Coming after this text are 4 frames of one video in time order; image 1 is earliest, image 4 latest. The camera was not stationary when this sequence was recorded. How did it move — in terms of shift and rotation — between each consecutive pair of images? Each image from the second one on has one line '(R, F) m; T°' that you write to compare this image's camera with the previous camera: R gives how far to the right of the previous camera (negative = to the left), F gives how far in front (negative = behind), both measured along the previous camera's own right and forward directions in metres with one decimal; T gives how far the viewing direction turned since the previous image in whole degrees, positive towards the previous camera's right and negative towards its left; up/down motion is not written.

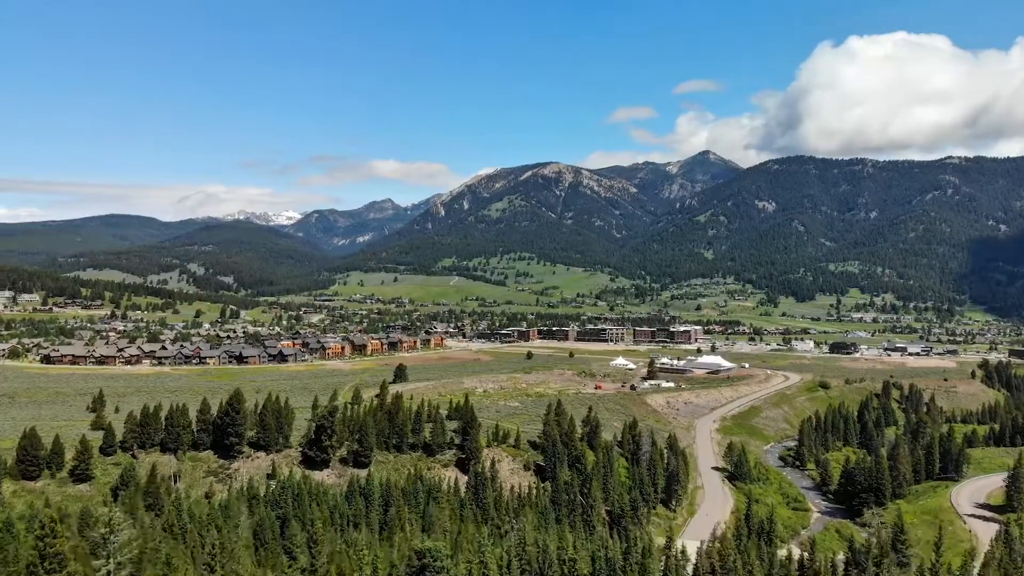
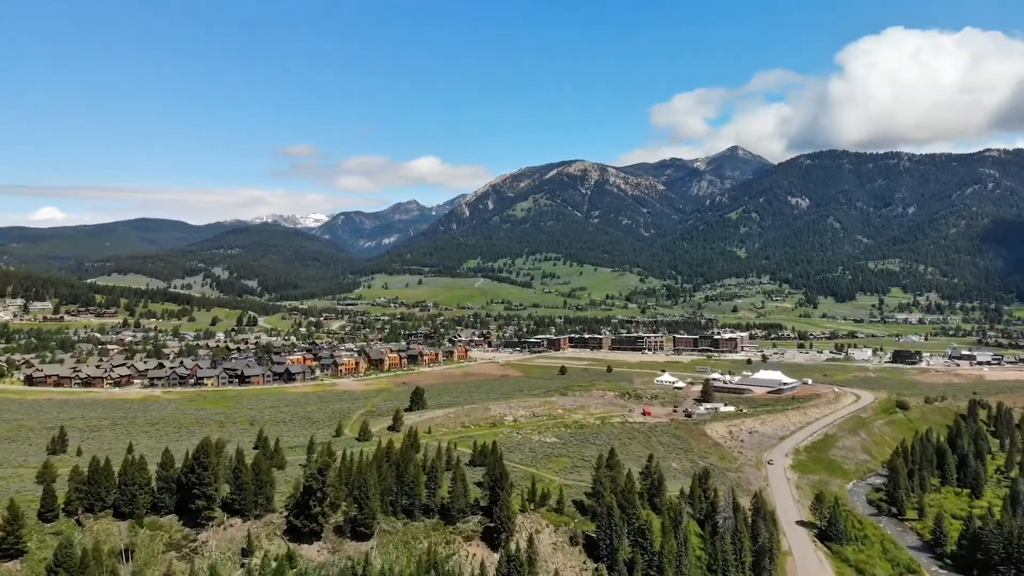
(-1.0, +14.0) m; -2°
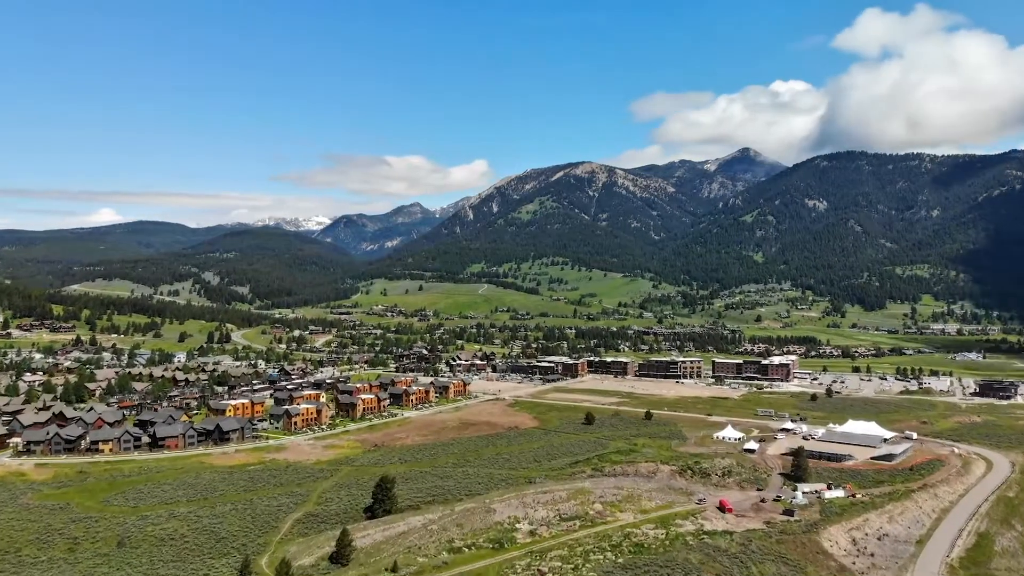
(-0.9, +28.8) m; 0°
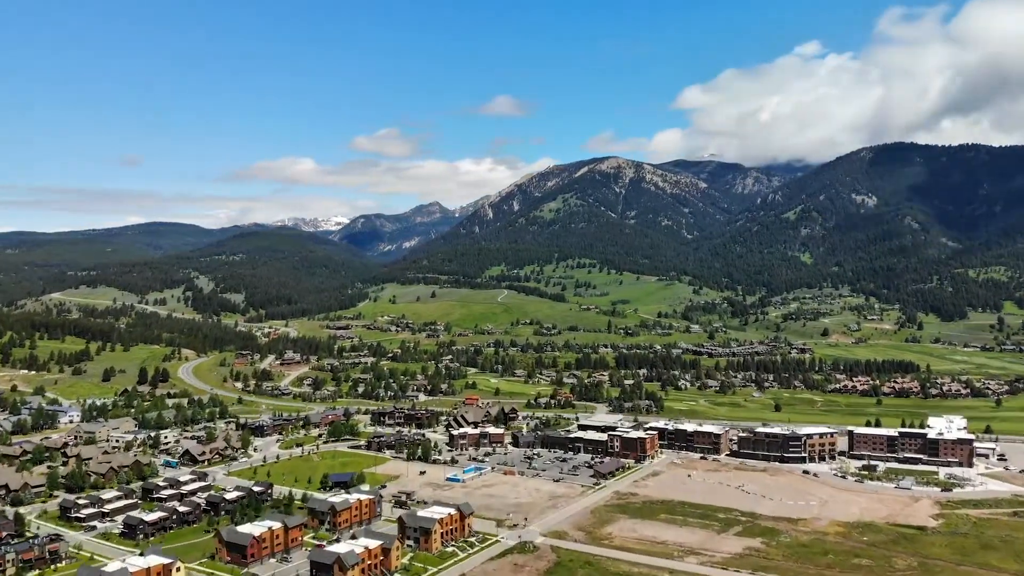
(-1.3, +52.3) m; -2°
